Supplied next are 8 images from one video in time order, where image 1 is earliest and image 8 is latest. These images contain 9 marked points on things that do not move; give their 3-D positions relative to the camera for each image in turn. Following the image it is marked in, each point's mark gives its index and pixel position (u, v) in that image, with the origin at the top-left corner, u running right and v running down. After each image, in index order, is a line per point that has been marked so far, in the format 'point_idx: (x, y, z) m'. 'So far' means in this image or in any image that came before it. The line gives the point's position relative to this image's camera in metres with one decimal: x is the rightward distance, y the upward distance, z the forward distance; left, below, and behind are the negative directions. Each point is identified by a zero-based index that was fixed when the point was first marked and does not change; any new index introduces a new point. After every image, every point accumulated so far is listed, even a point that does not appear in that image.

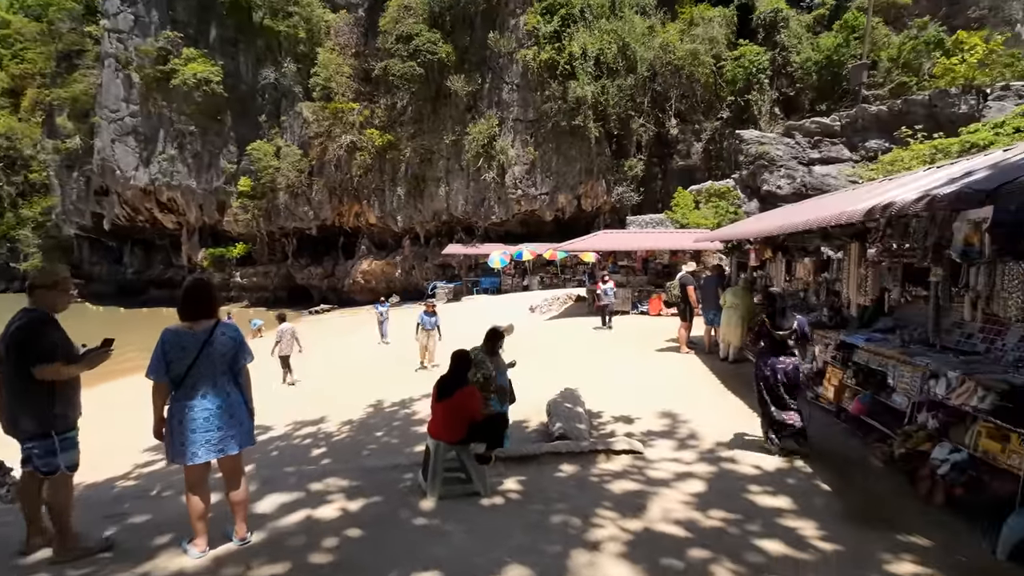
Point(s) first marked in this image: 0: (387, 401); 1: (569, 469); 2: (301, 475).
0: (-2.1, -1.9, +8.4) m
1: (+0.5, -1.6, +4.2) m
2: (-1.7, -1.5, +4.0) m
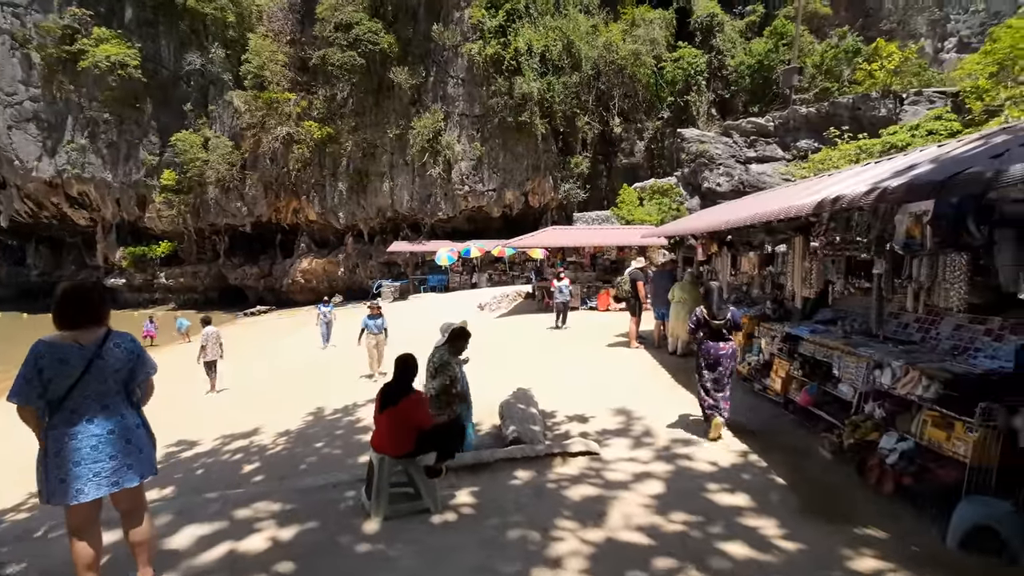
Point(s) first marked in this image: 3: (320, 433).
0: (-3.0, -1.9, +7.9) m
1: (+0.1, -1.6, +4.0) m
2: (-2.1, -1.5, +3.5) m
3: (-2.6, -2.0, +6.6) m
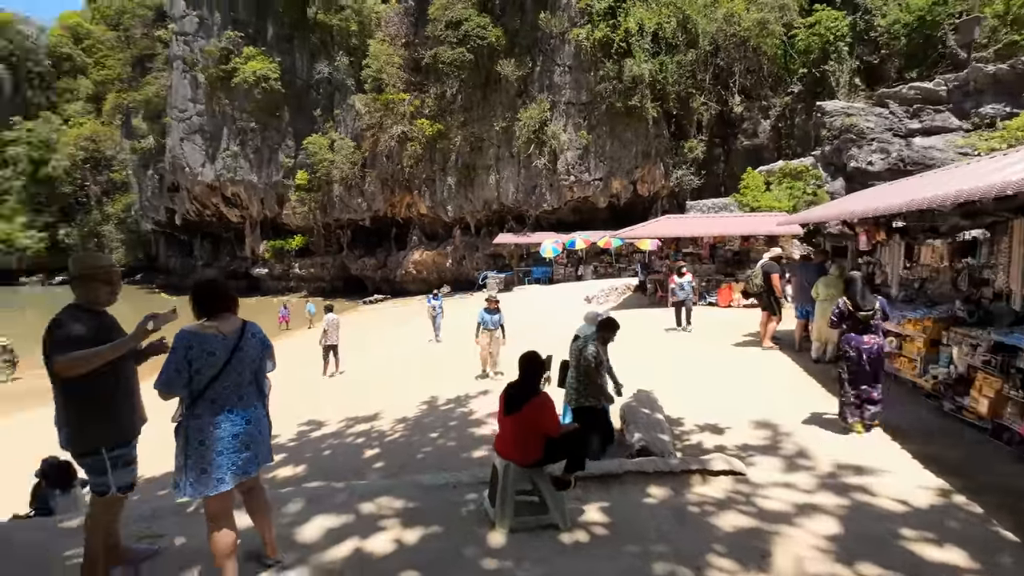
0: (-1.1, -1.8, +7.9) m
1: (+1.1, -1.5, +3.5) m
2: (-1.2, -1.4, +3.5) m
3: (-1.0, -1.9, +6.7) m
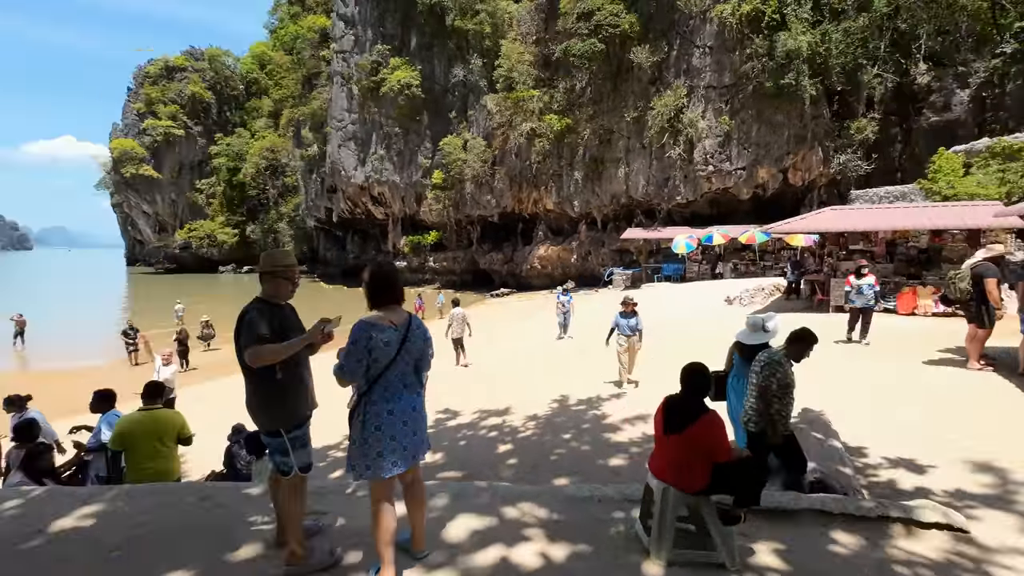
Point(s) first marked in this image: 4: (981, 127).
0: (+1.0, -1.7, +7.8) m
1: (+2.0, -1.5, +2.9) m
2: (-0.1, -1.4, +3.4) m
3: (+0.7, -1.8, +6.5) m
4: (+17.4, +6.0, +17.9) m
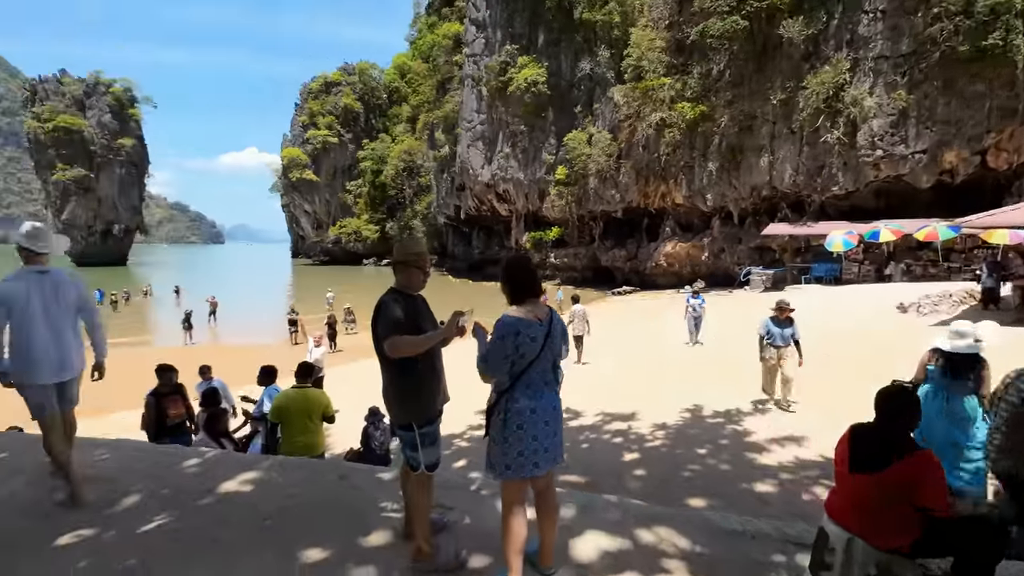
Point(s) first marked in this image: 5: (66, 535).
0: (+2.8, -1.7, +7.0) m
1: (+2.7, -1.6, +2.1) m
2: (+0.7, -1.4, +3.1) m
3: (+2.3, -1.8, +5.9) m
4: (+21.4, +5.5, +12.9) m
5: (-2.4, -1.3, +2.6) m
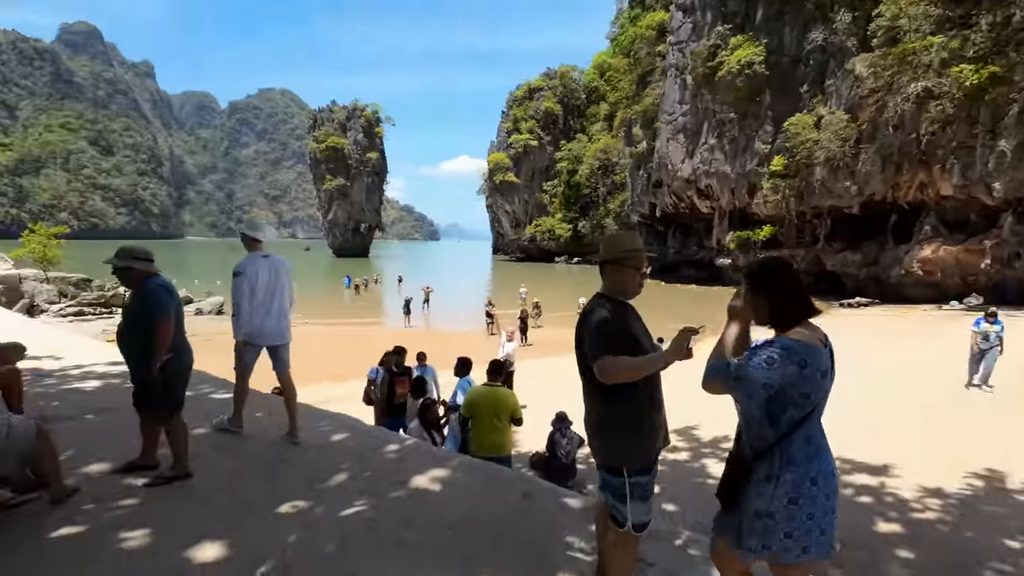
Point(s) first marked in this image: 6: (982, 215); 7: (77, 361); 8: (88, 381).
0: (+5.2, -1.9, +5.0) m
1: (+3.2, -1.8, +0.5) m
2: (+1.8, -1.5, +2.1) m
3: (+4.2, -2.0, +4.1) m
4: (+24.9, +4.4, +3.4) m
5: (-1.3, -1.3, +2.9) m
6: (+19.3, +3.0, +19.8) m
7: (-5.5, -0.9, +6.1) m
8: (-4.6, -1.0, +5.2) m
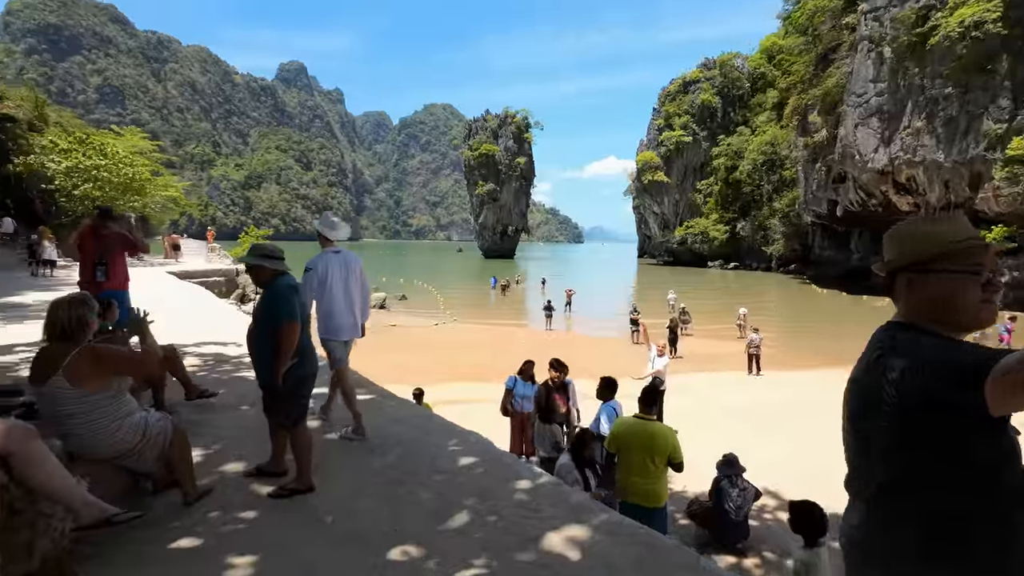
0: (+6.2, -2.2, +2.6) m
1: (+3.1, -1.9, -1.1) m
2: (+2.2, -1.6, +0.9) m
3: (+5.1, -2.2, +2.0) m
4: (+24.8, +3.5, -4.5) m
5: (-0.6, -1.3, +2.4) m
6: (+24.2, +2.2, +12.8) m
7: (-3.6, -0.8, +6.7) m
8: (-3.0, -1.0, +5.6) m
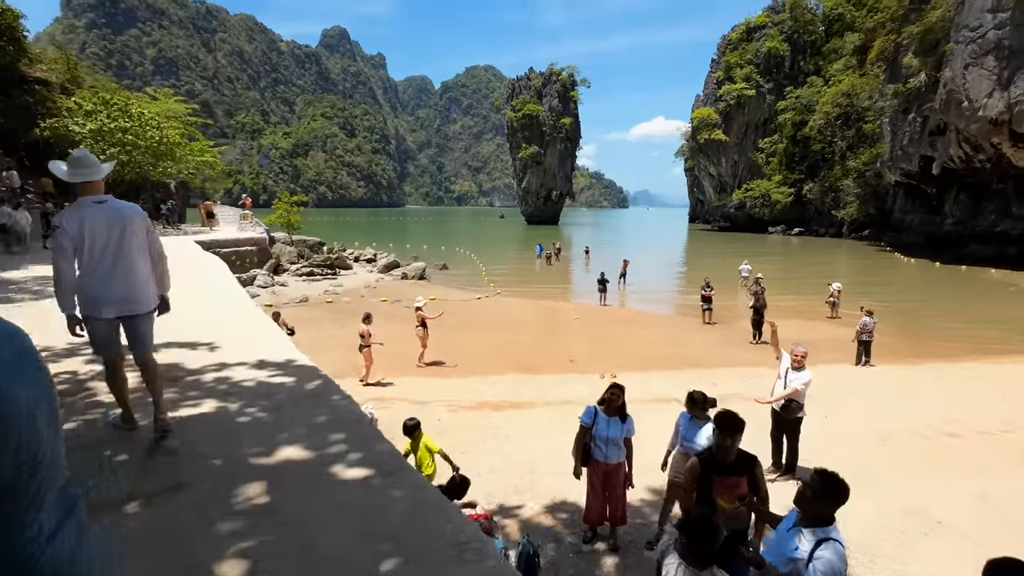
0: (+6.6, -2.4, +0.1) m
1: (+3.1, -2.3, -3.5) m
2: (+2.4, -1.9, -1.4) m
3: (+5.4, -2.4, -0.4) m
4: (+24.5, +2.7, -9.1) m
5: (-0.2, -1.4, +0.4) m
6: (+25.4, +2.6, +8.3) m
7: (-2.8, -0.7, +4.9) m
8: (-2.4, -0.9, +3.8) m
